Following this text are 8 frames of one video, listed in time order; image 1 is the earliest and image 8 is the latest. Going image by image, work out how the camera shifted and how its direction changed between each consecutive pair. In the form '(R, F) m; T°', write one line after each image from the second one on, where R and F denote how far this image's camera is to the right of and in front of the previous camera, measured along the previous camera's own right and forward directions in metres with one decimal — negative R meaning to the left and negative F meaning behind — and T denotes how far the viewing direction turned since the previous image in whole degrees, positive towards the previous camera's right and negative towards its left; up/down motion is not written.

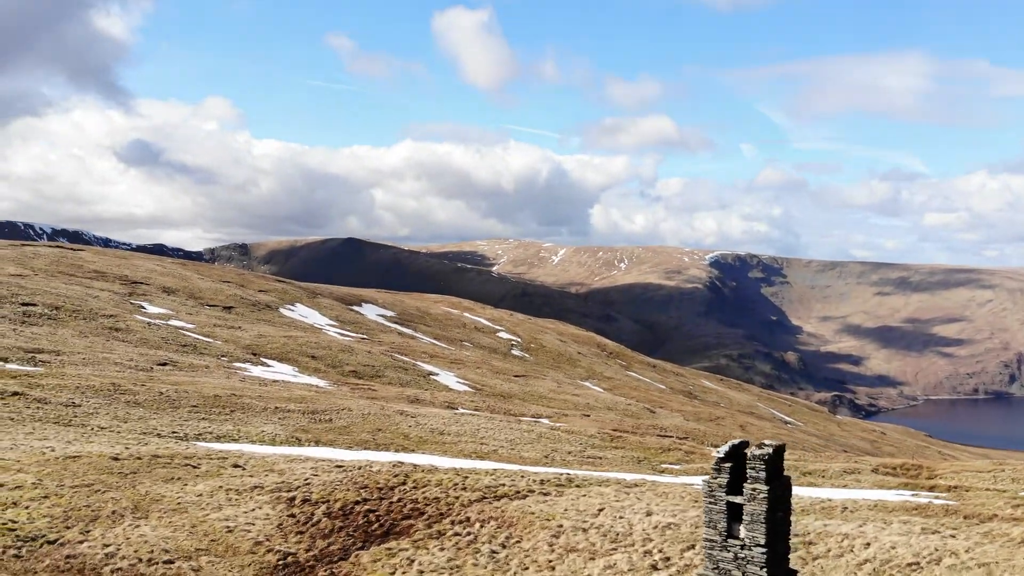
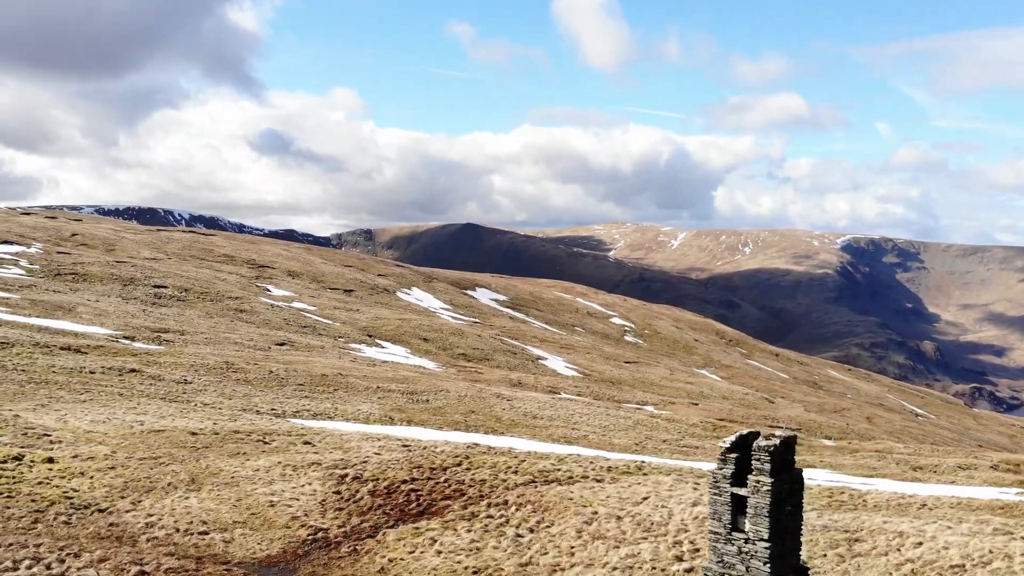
(+2.0, +0.2) m; -8°
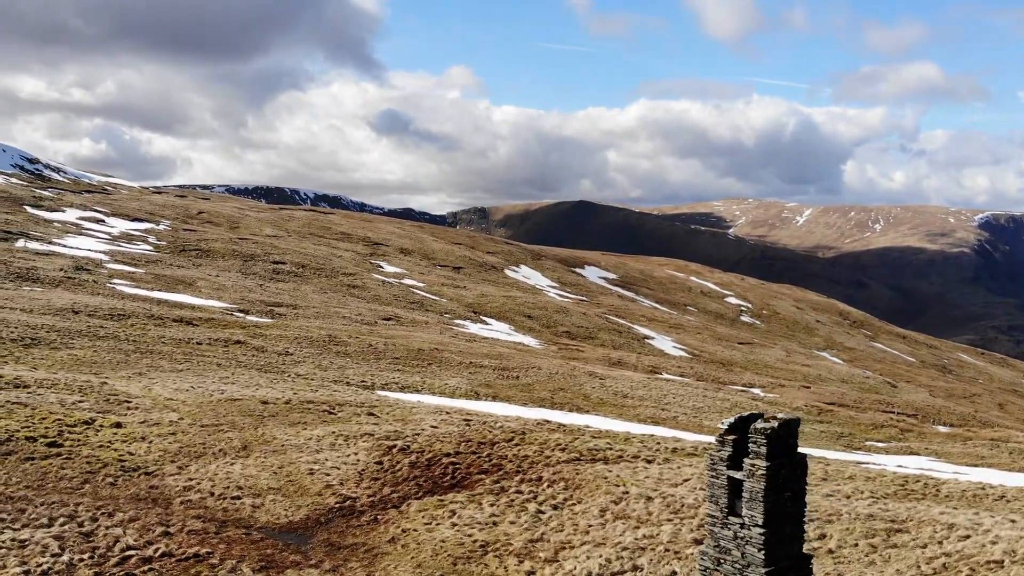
(+2.0, +0.2) m; -8°
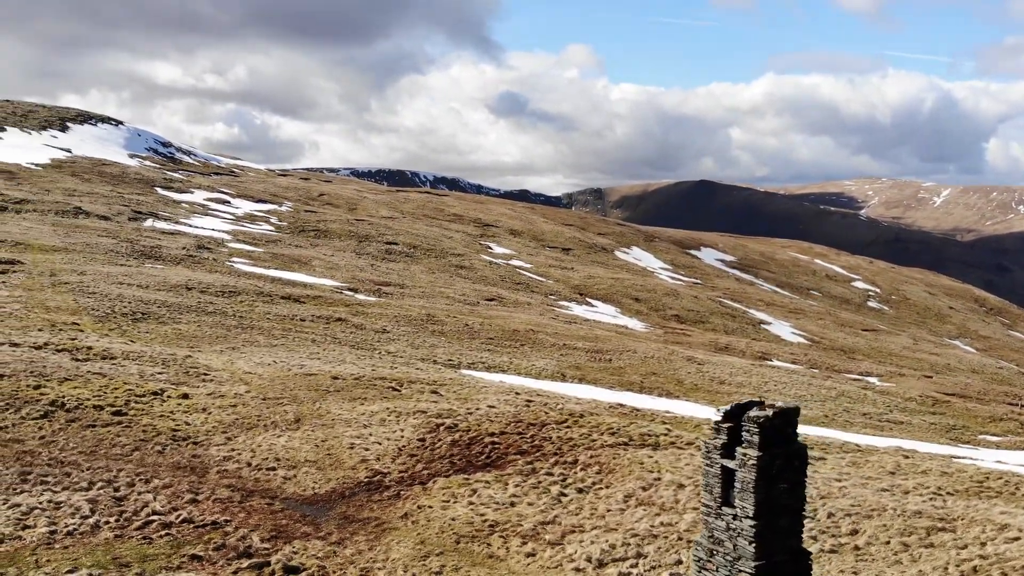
(+2.0, +0.2) m; -8°
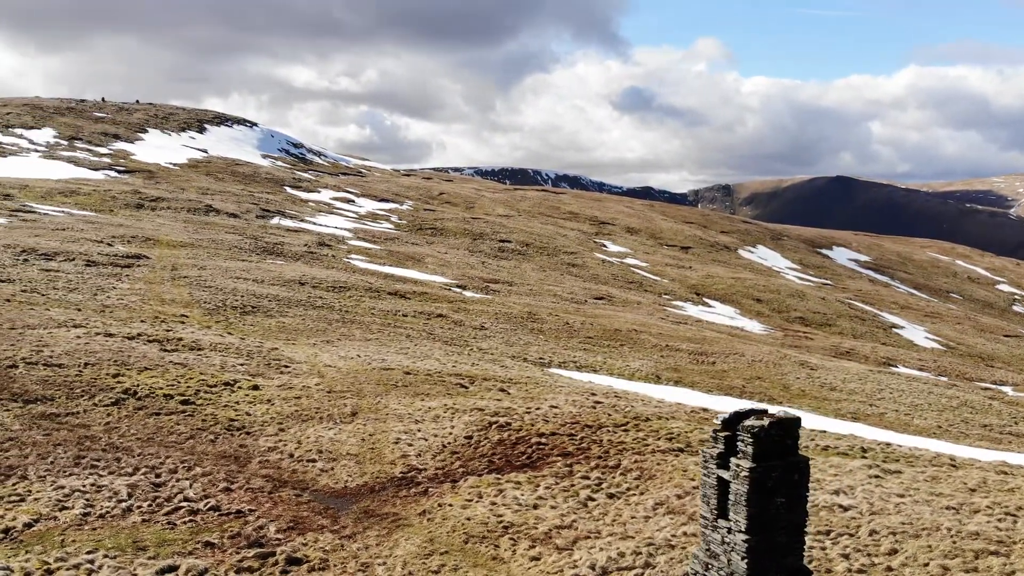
(+2.0, +0.3) m; -8°
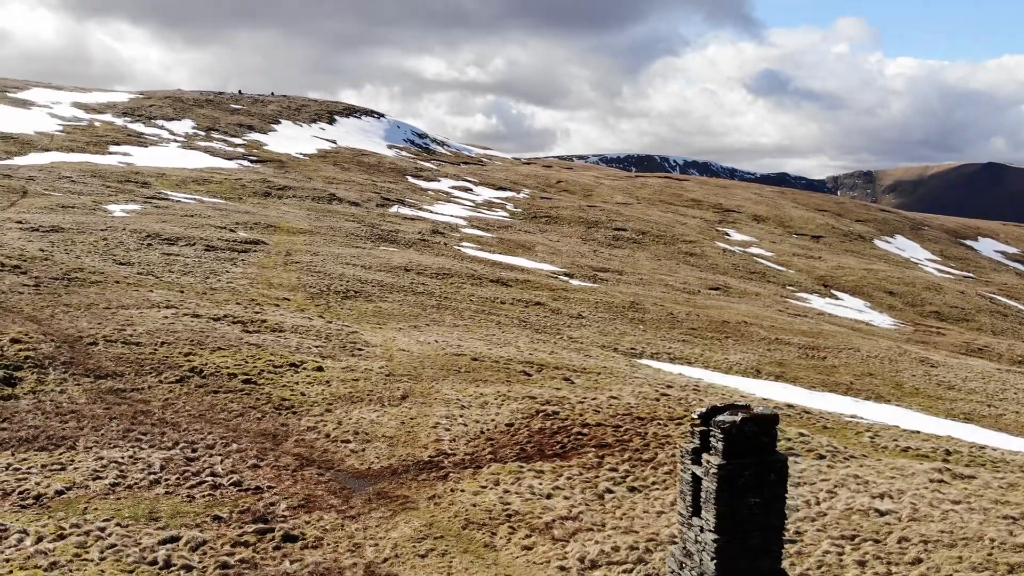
(+2.2, +0.3) m; -8°
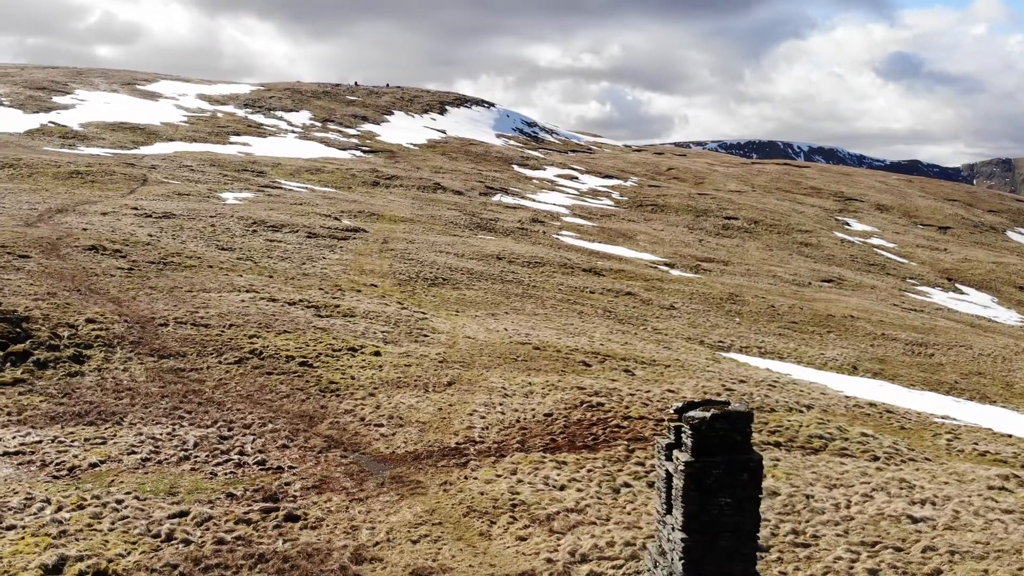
(+2.0, +0.3) m; -8°
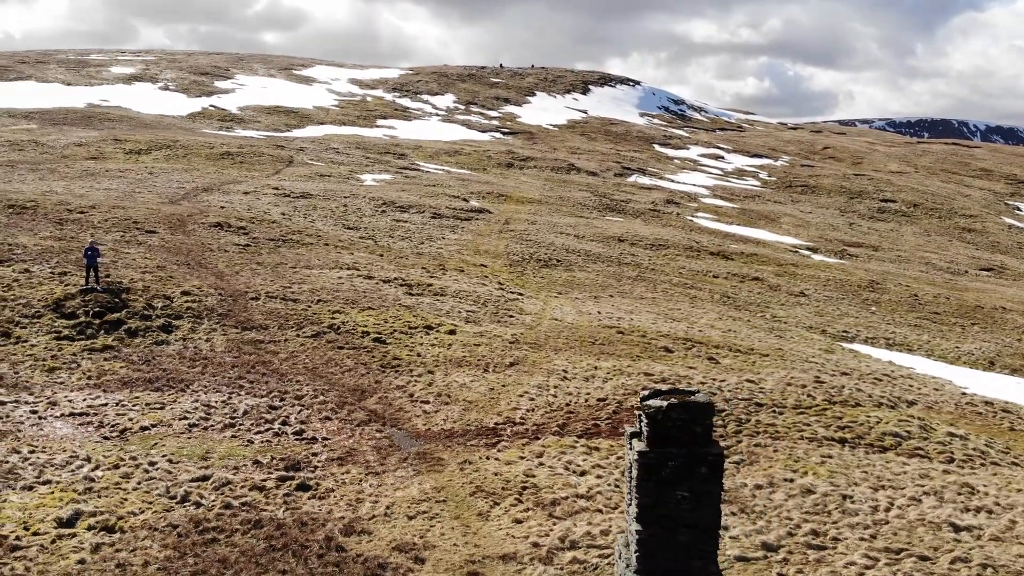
(+2.4, +0.4) m; -10°
